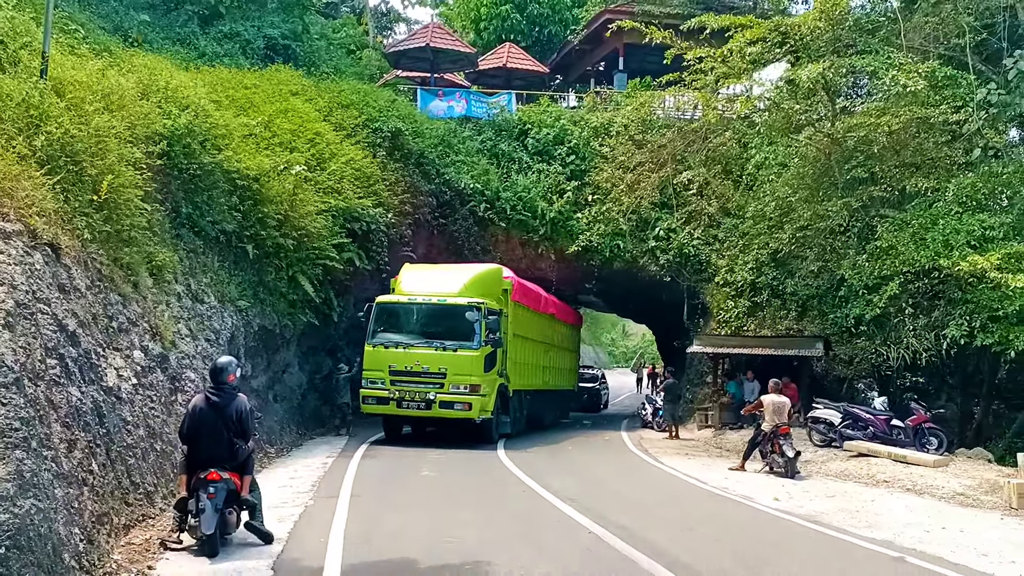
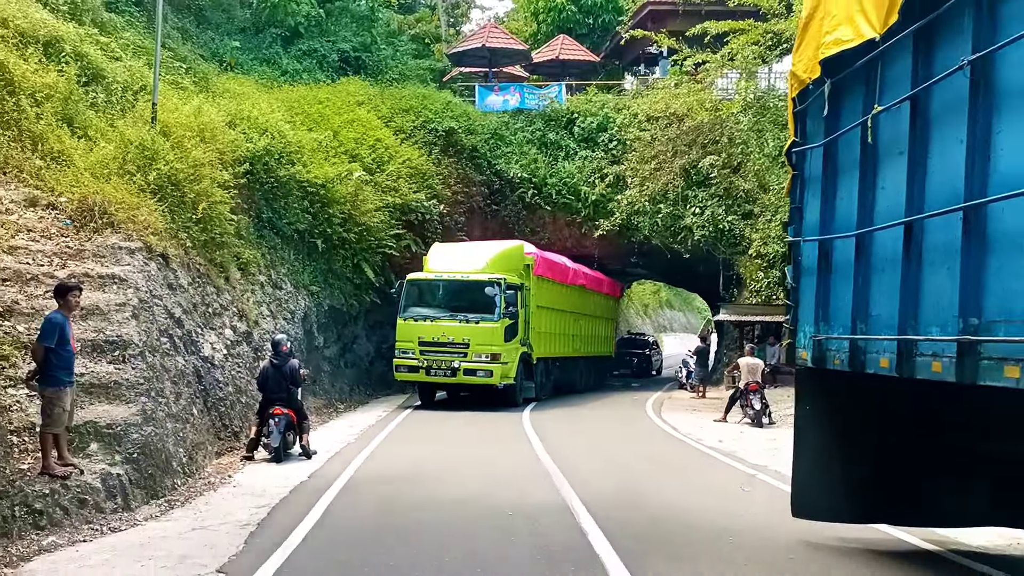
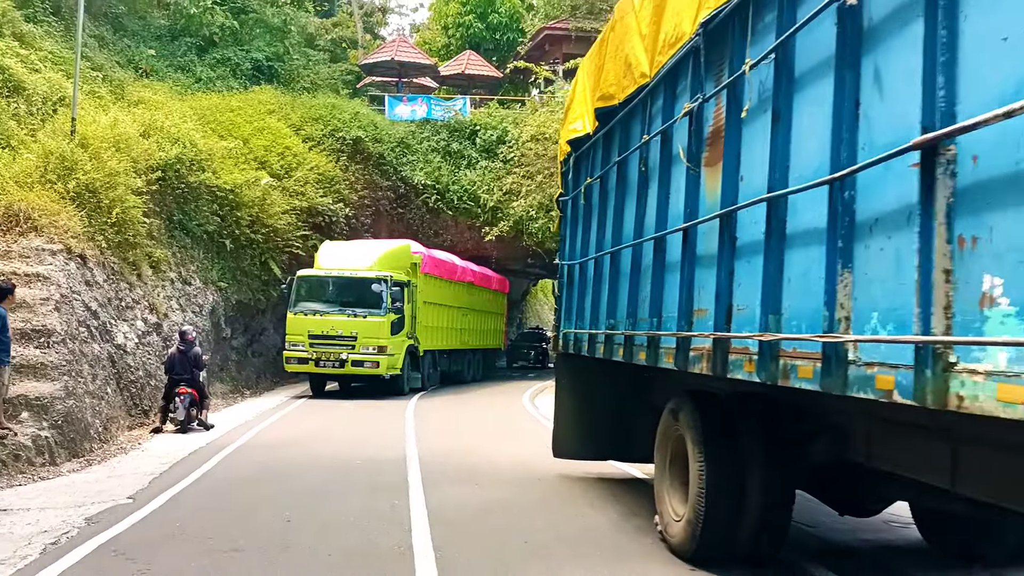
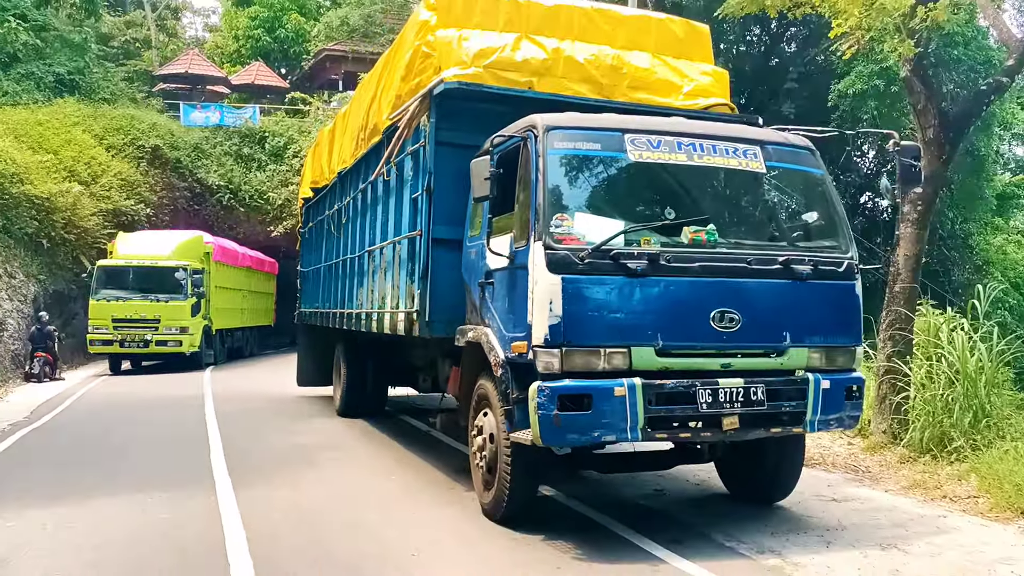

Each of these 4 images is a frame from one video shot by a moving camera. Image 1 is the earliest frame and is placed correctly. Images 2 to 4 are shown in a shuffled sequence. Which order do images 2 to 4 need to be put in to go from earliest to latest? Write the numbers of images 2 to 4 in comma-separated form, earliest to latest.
2, 3, 4
